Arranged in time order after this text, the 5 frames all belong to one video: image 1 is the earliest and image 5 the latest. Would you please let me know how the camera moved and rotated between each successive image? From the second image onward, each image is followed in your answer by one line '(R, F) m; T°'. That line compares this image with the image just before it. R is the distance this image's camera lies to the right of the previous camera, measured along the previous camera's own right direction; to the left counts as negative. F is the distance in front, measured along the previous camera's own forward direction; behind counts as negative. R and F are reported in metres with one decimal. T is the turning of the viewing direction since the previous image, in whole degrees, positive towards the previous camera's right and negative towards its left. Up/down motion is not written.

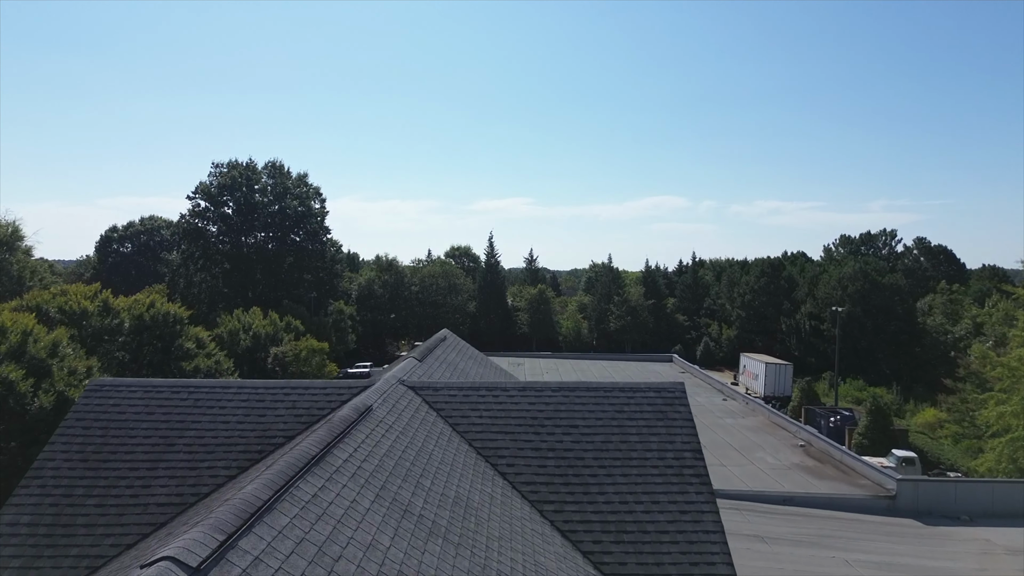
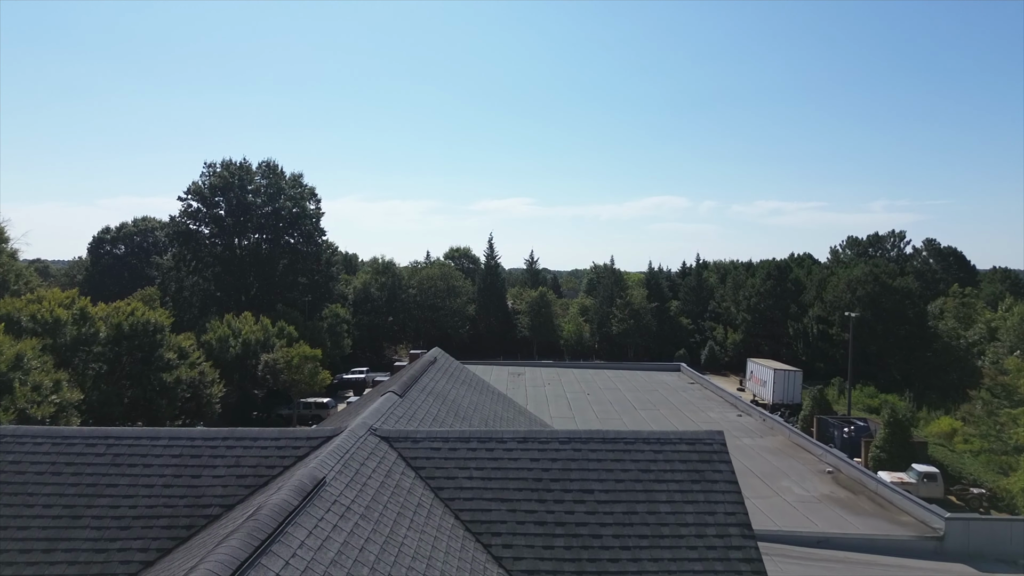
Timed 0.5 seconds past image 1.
(0.0, +1.3) m; 0°
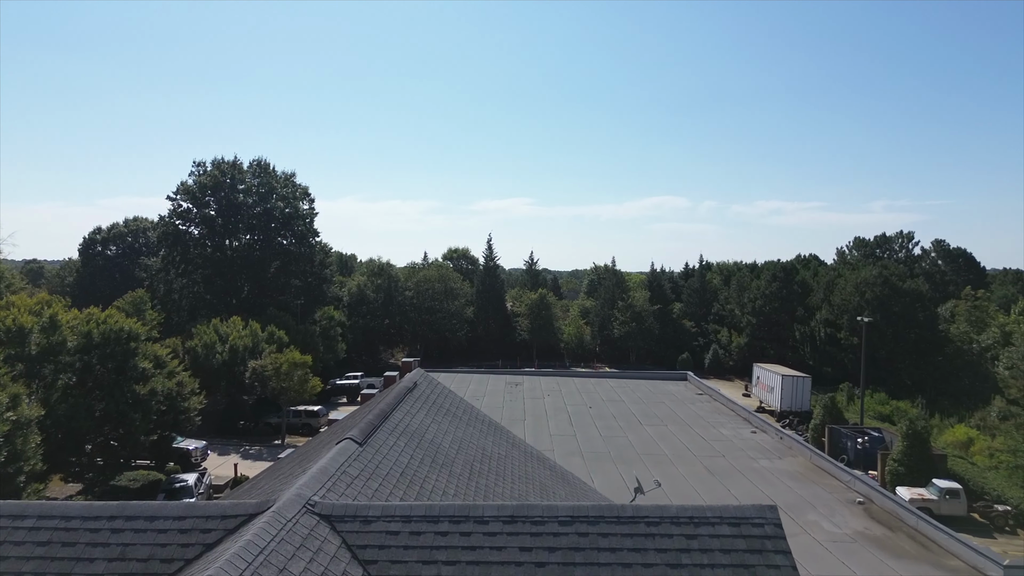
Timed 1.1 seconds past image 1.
(+0.1, +1.3) m; 0°
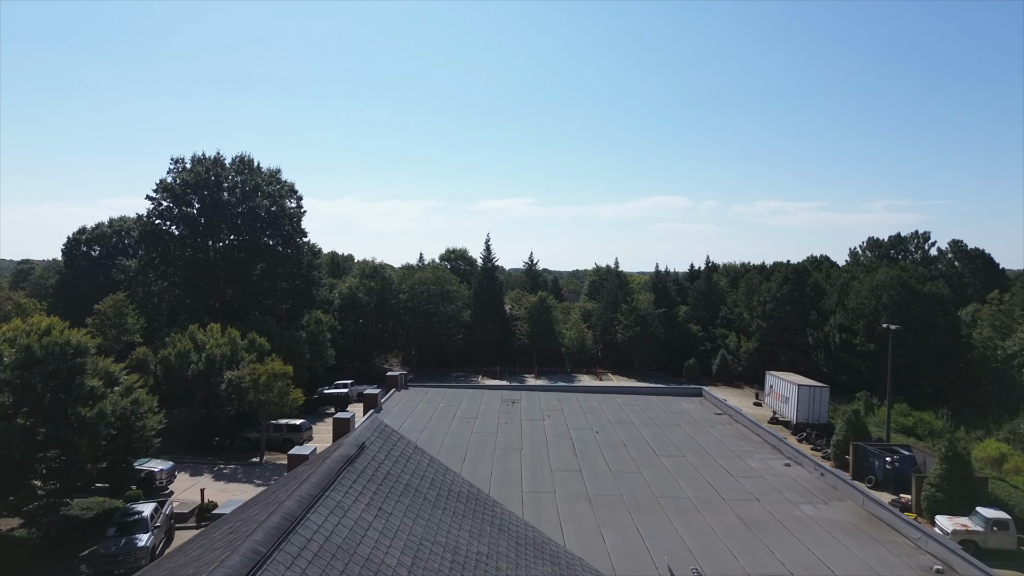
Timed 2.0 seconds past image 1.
(+0.1, +2.3) m; 0°
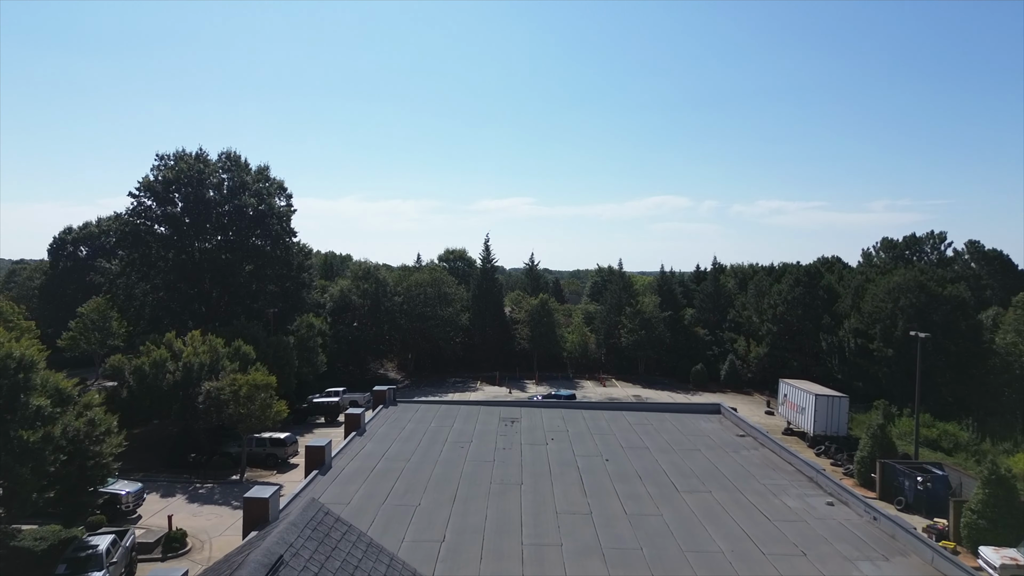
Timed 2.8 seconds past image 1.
(0.0, +2.0) m; 0°
